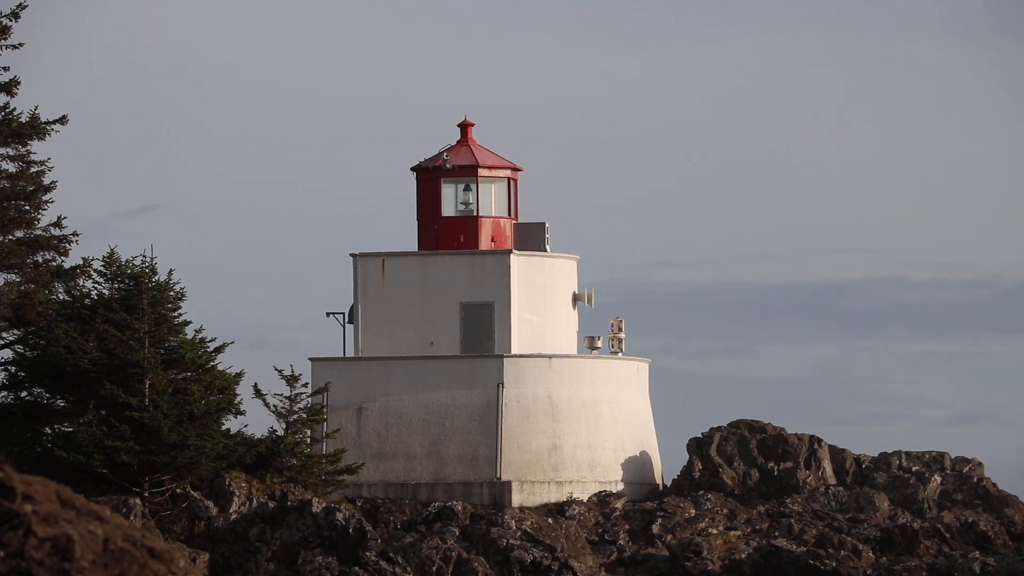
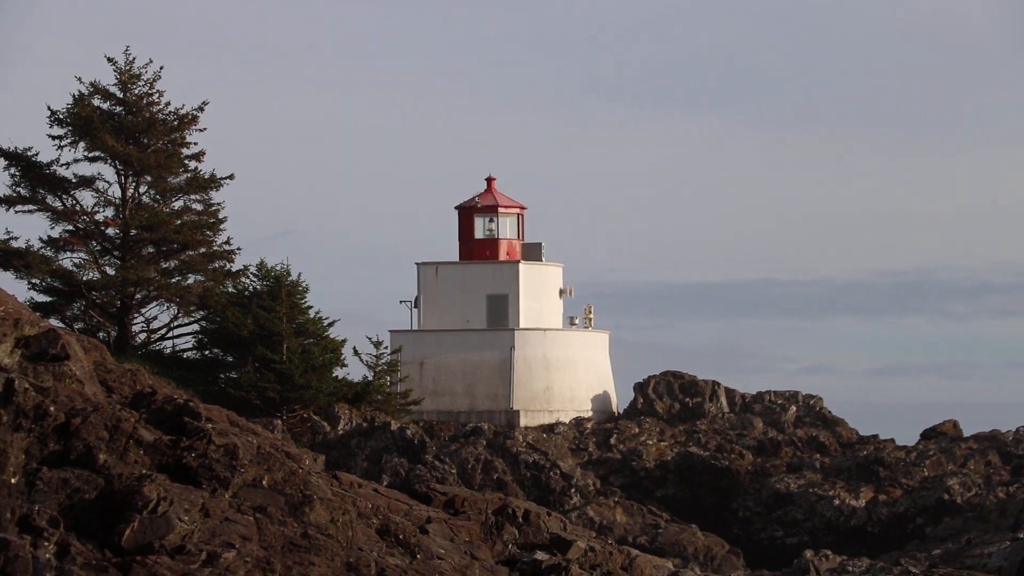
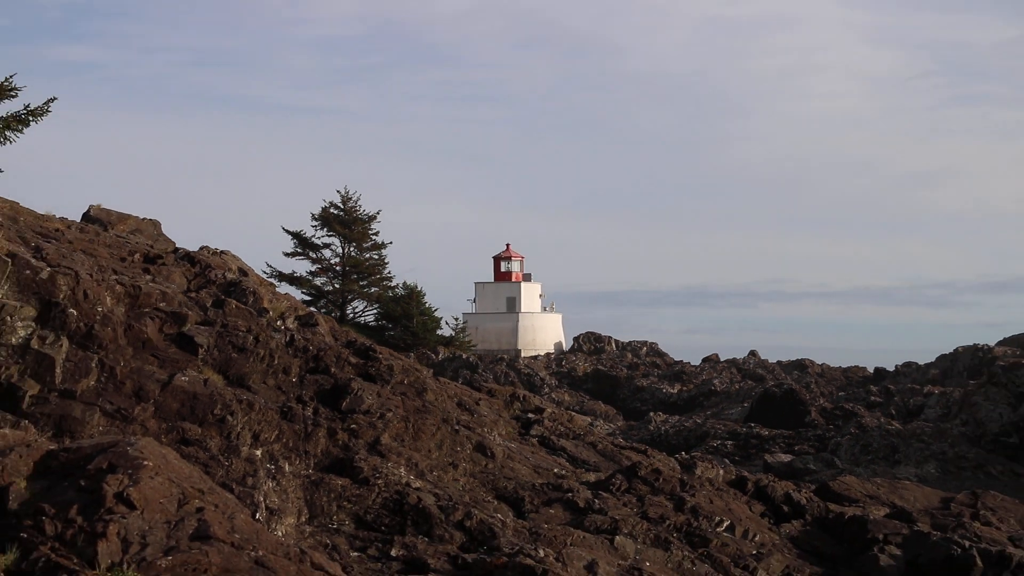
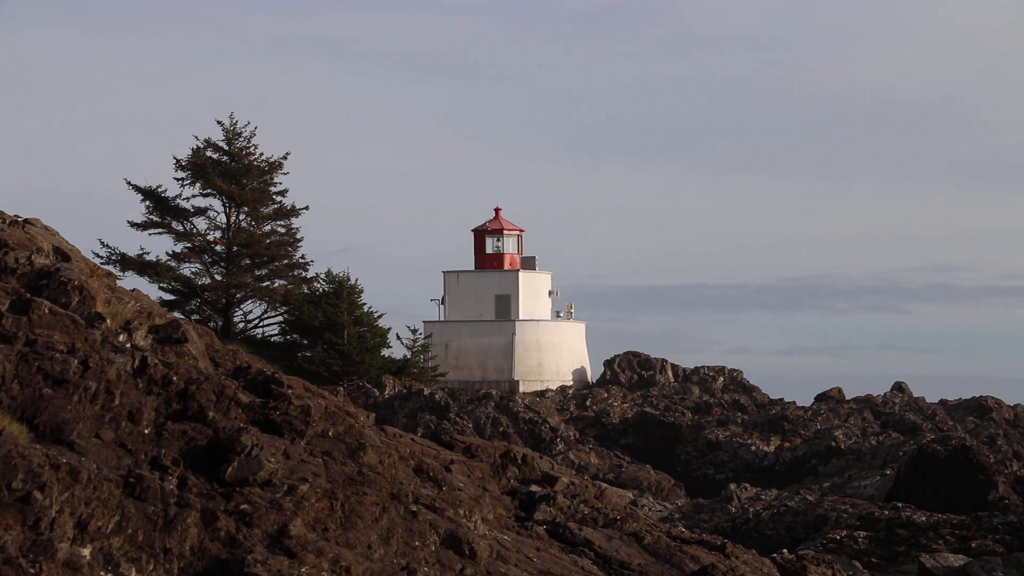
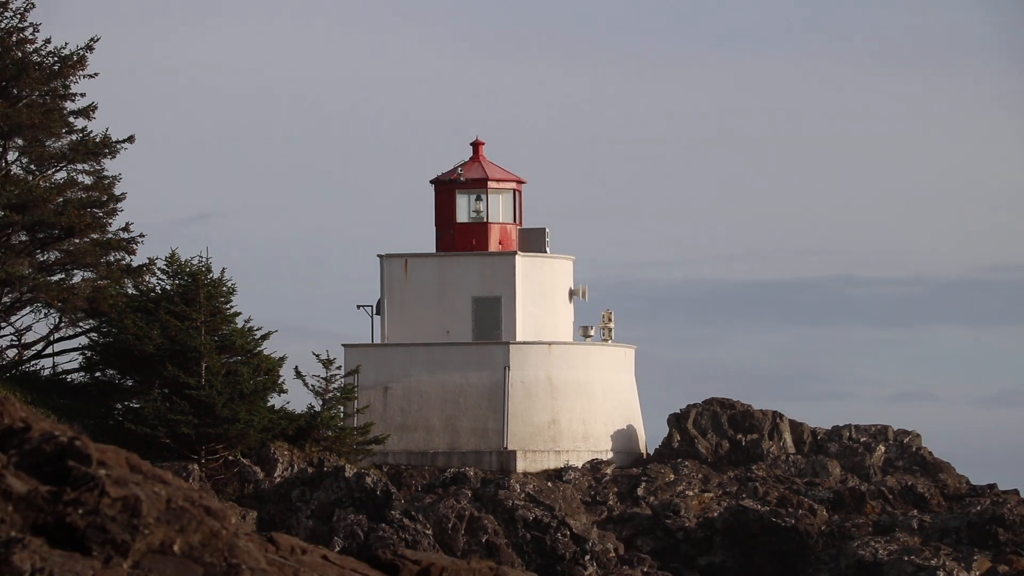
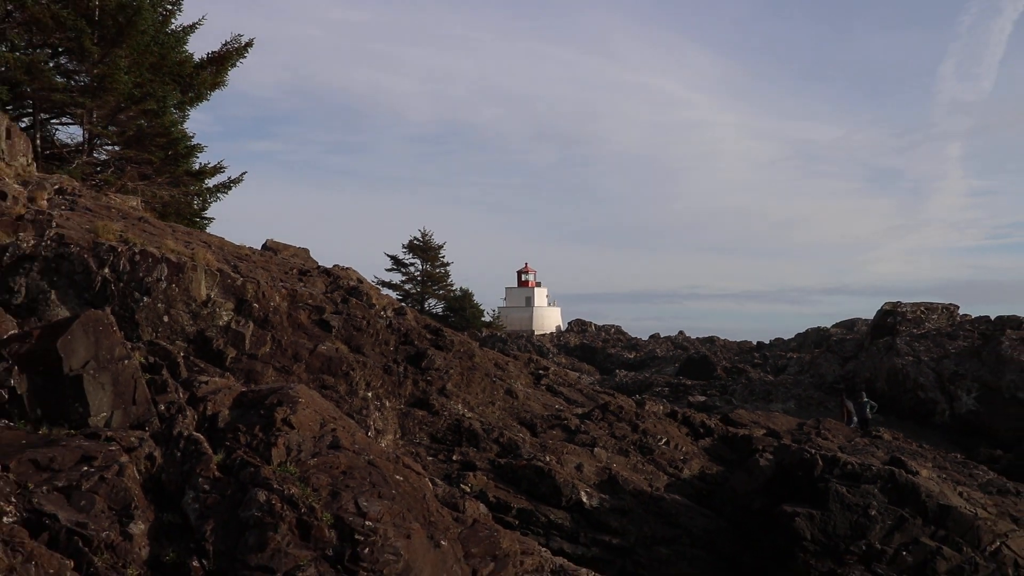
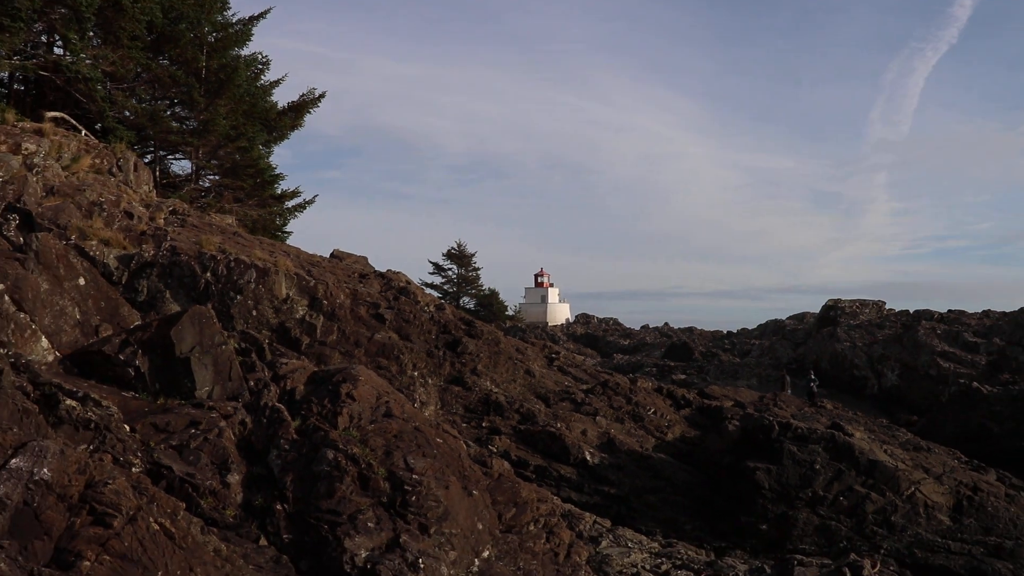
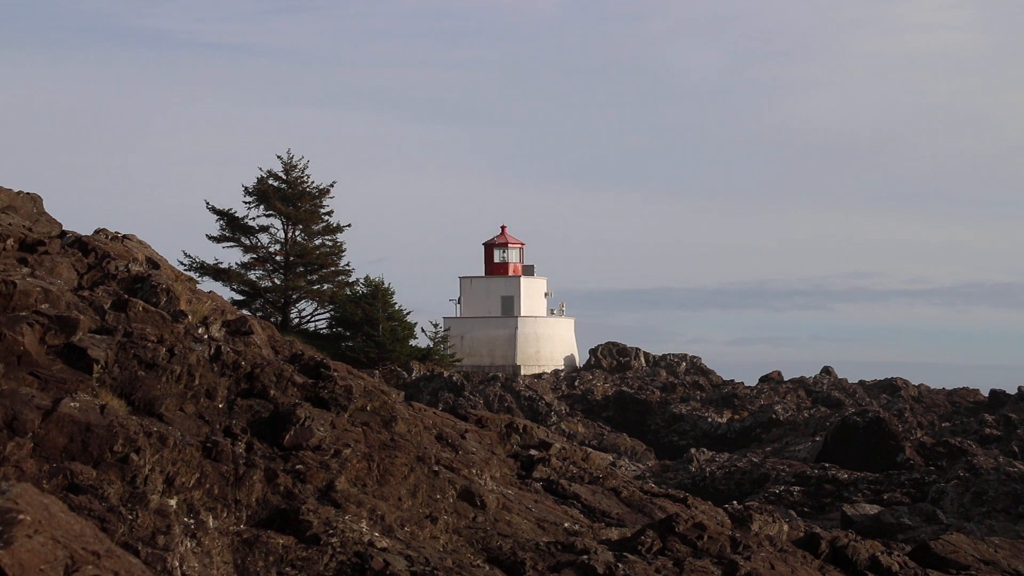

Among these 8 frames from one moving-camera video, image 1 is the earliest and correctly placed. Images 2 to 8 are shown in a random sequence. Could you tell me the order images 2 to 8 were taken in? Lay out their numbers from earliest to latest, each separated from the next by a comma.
5, 2, 4, 8, 3, 6, 7
